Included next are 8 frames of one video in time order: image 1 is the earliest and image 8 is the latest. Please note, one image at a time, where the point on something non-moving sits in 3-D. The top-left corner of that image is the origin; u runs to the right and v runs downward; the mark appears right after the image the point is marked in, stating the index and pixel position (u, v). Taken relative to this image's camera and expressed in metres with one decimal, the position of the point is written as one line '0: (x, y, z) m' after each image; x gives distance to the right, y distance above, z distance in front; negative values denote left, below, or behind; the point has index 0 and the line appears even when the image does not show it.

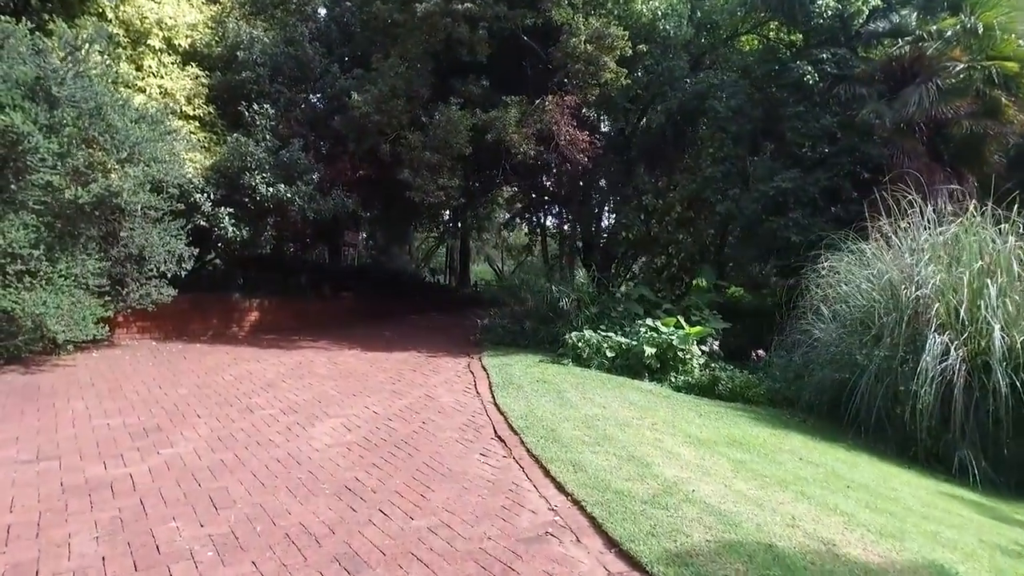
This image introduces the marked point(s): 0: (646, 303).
0: (+1.8, -0.2, +9.7) m
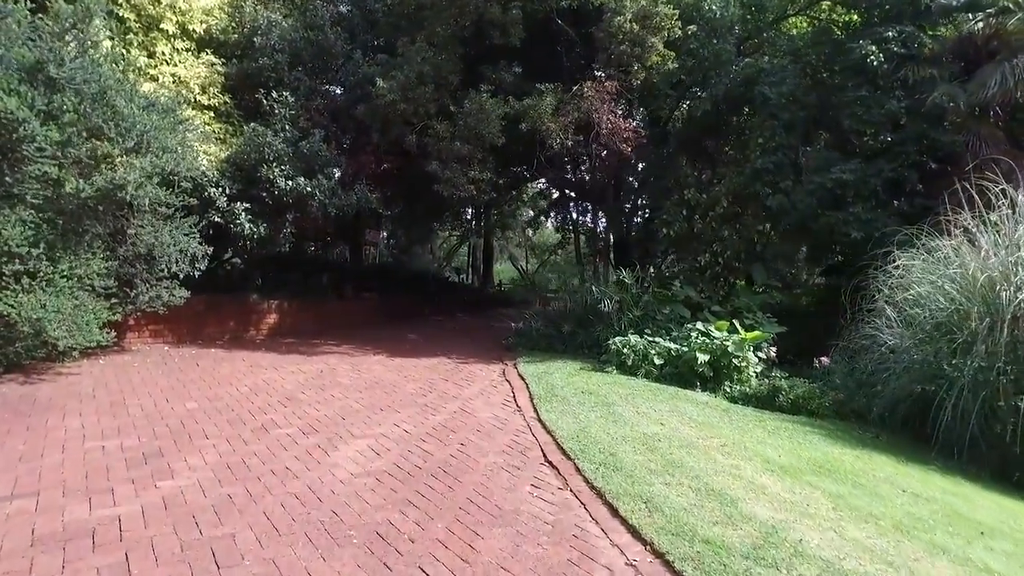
0: (+2.3, -0.2, +9.0) m
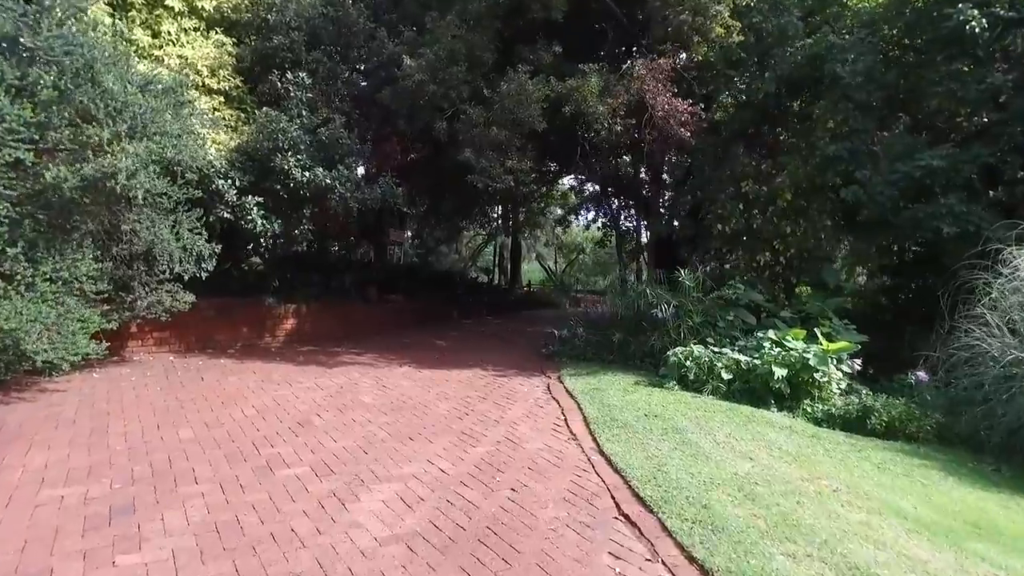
0: (+2.7, -0.3, +8.0) m
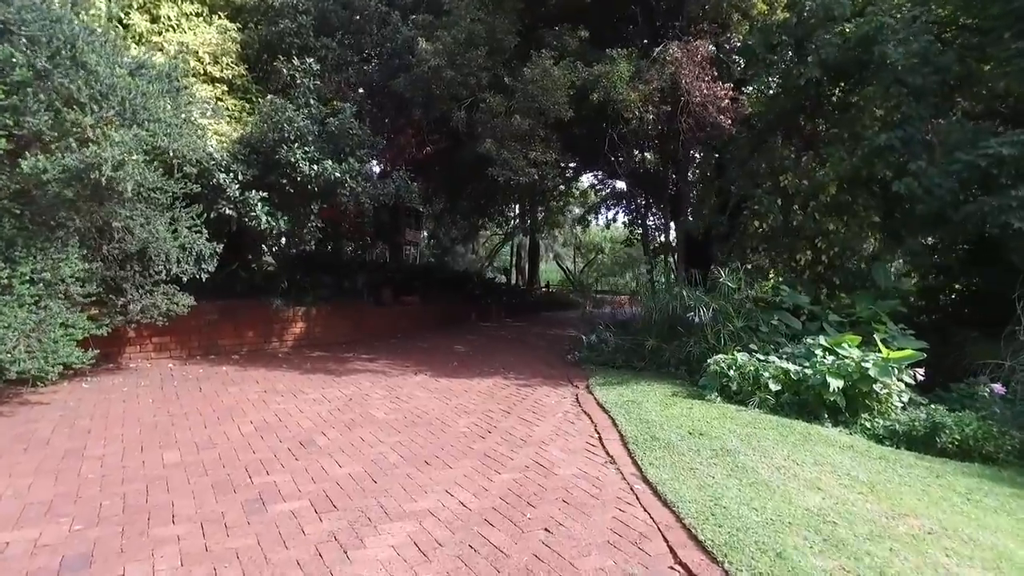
0: (+3.0, -0.3, +7.4) m
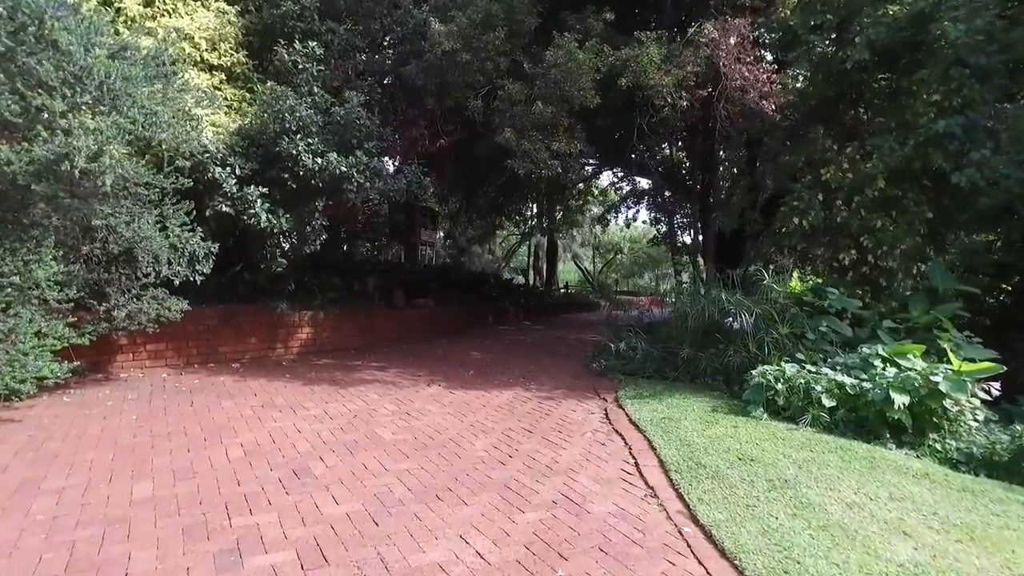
0: (+3.2, -0.3, +6.7) m
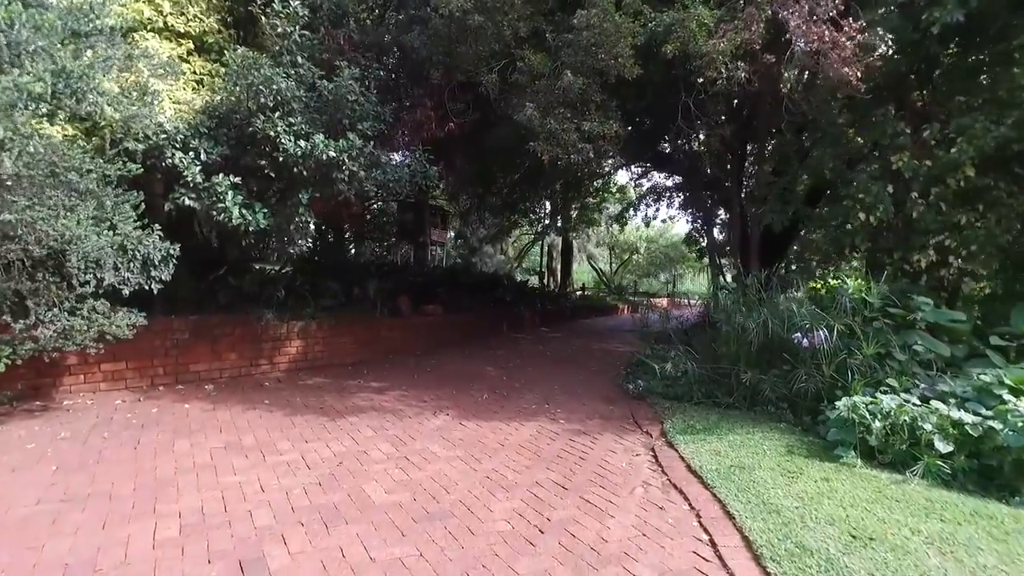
0: (+3.4, -0.4, +5.6) m
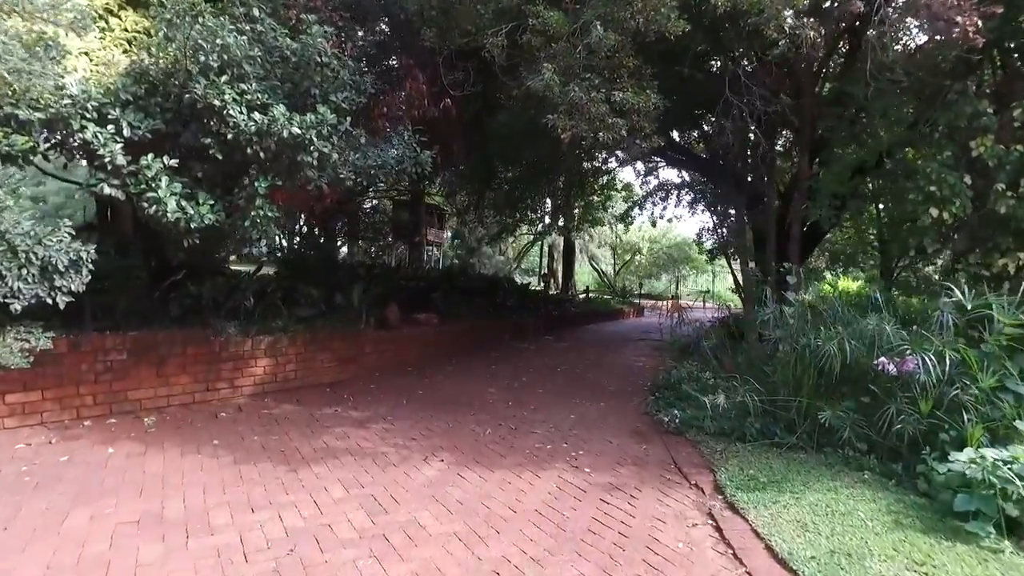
0: (+3.4, -0.4, +4.4) m
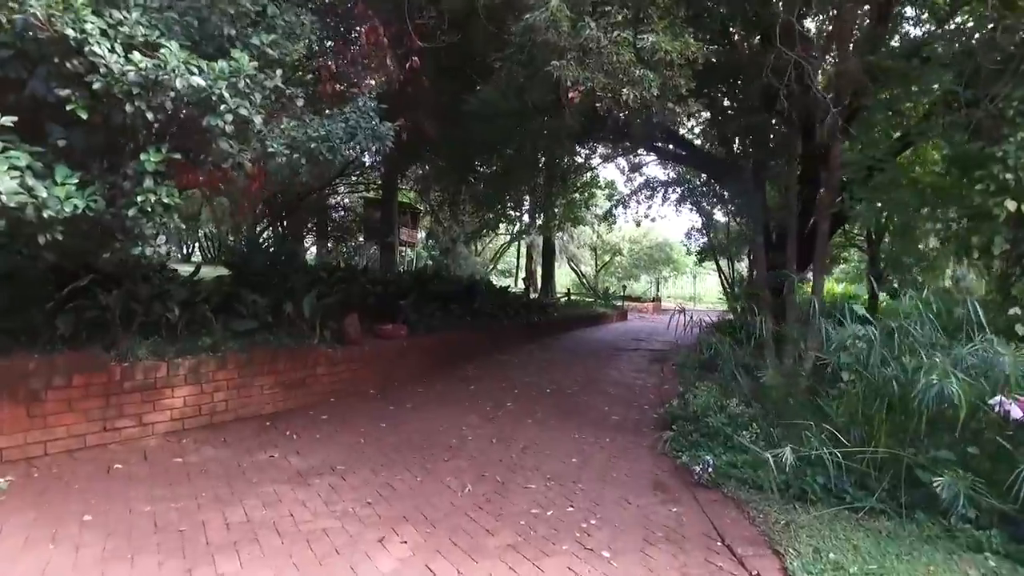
0: (+3.4, -0.5, +3.3) m
